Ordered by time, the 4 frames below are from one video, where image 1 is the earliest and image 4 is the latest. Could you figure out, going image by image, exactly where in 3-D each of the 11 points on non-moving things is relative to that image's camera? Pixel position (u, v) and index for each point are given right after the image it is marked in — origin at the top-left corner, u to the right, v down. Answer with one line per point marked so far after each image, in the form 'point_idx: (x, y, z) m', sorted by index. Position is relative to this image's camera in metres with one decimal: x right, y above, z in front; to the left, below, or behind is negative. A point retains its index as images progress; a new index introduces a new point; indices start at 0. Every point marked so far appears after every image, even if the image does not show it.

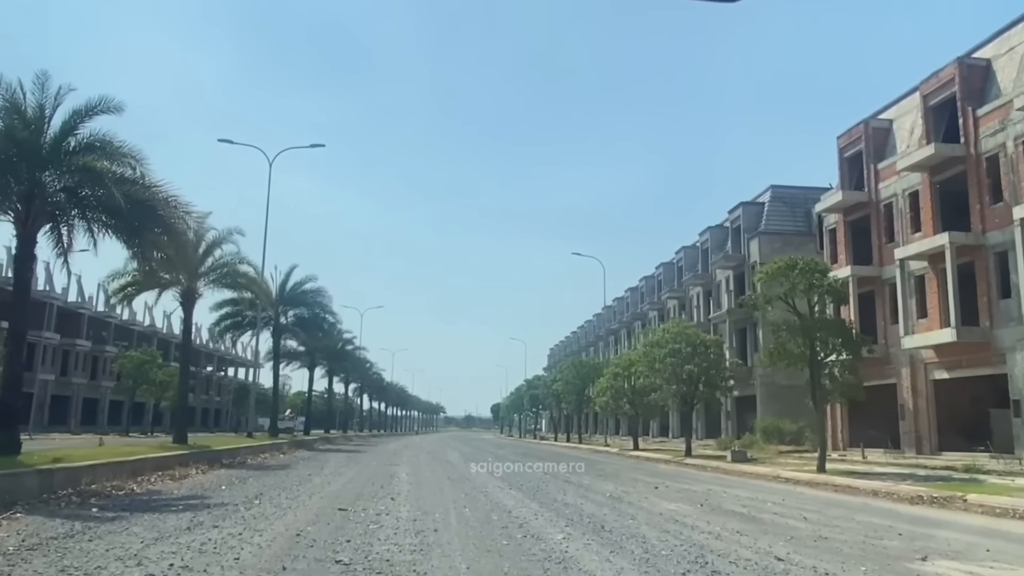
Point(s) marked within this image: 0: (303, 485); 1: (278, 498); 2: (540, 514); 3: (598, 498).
0: (-4.5, -4.3, +18.4) m
1: (-4.1, -3.7, +15.1) m
2: (+0.5, -3.8, +14.3) m
3: (+1.8, -4.5, +18.3) m
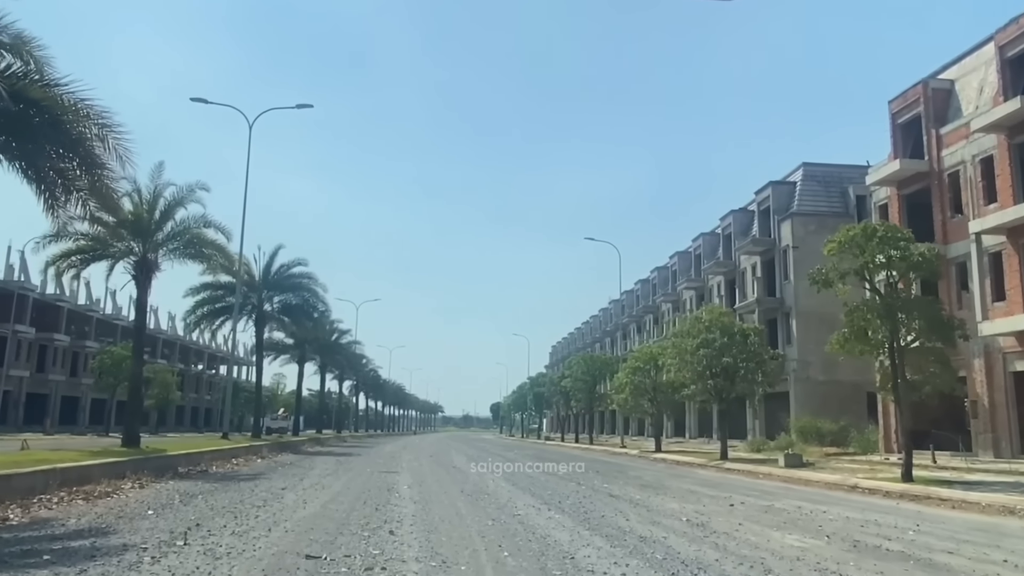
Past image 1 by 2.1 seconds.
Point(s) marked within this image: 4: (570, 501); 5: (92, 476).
0: (-3.8, -3.4, +13.3) m
1: (-3.4, -2.9, +10.0) m
2: (+1.2, -3.0, +9.3) m
3: (+2.5, -3.7, +13.3) m
4: (+1.1, -4.2, +16.6) m
5: (-7.6, -3.4, +15.4) m
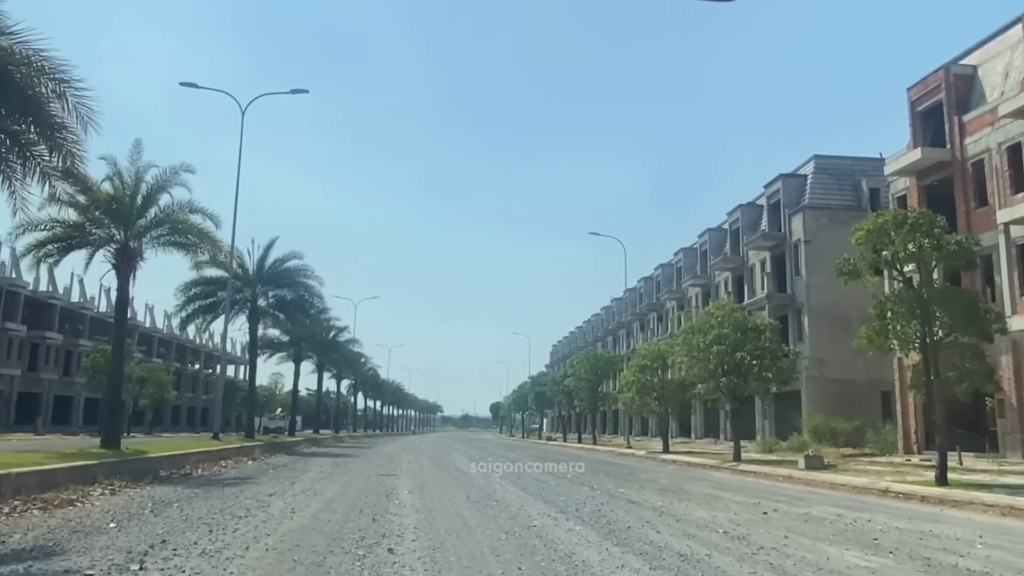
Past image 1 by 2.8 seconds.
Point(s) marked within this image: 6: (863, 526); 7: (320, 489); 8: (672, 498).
0: (-3.6, -3.2, +11.7) m
1: (-3.2, -2.6, +8.4) m
2: (+1.4, -2.7, +7.7) m
3: (+2.7, -3.4, +11.7) m
4: (+1.3, -3.9, +15.1) m
5: (-7.4, -3.1, +13.8) m
6: (+5.7, -3.9, +13.9) m
7: (-3.9, -4.1, +17.3) m
8: (+3.5, -4.6, +18.8) m
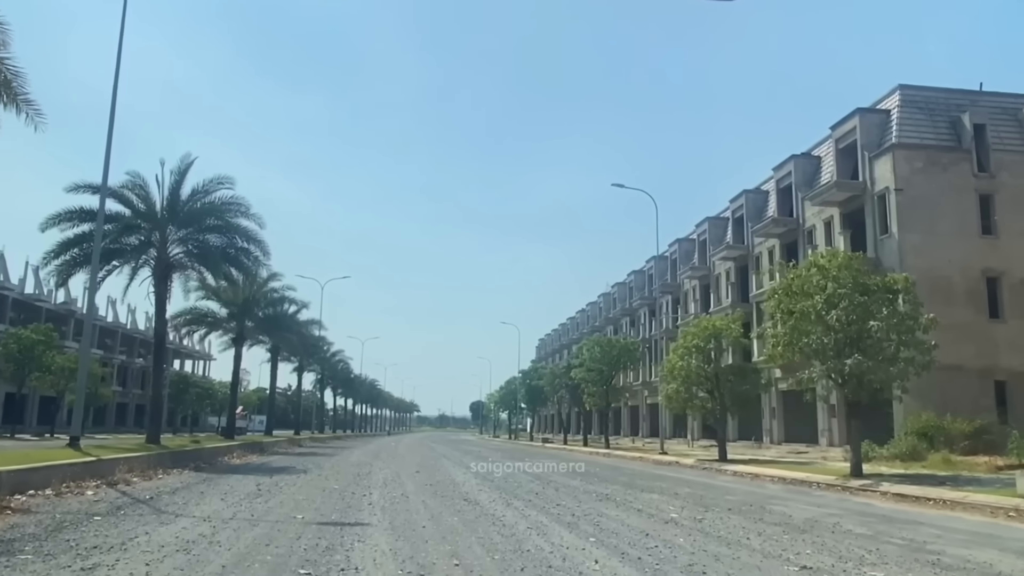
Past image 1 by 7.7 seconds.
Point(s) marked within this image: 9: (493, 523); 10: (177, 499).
0: (-2.2, -1.3, +0.1) m
1: (-1.7, -0.7, -3.3) m
2: (+2.9, -0.8, -3.9) m
3: (+4.2, -1.6, +0.2) m
4: (+2.7, -2.0, +3.5) m
5: (-6.0, -1.2, +2.0) m
6: (+7.0, -2.0, +2.5) m
7: (-2.7, -2.2, +5.6) m
8: (+4.7, -2.8, +7.3) m
9: (-0.4, -3.5, +12.5) m
10: (-5.6, -3.5, +14.4) m
